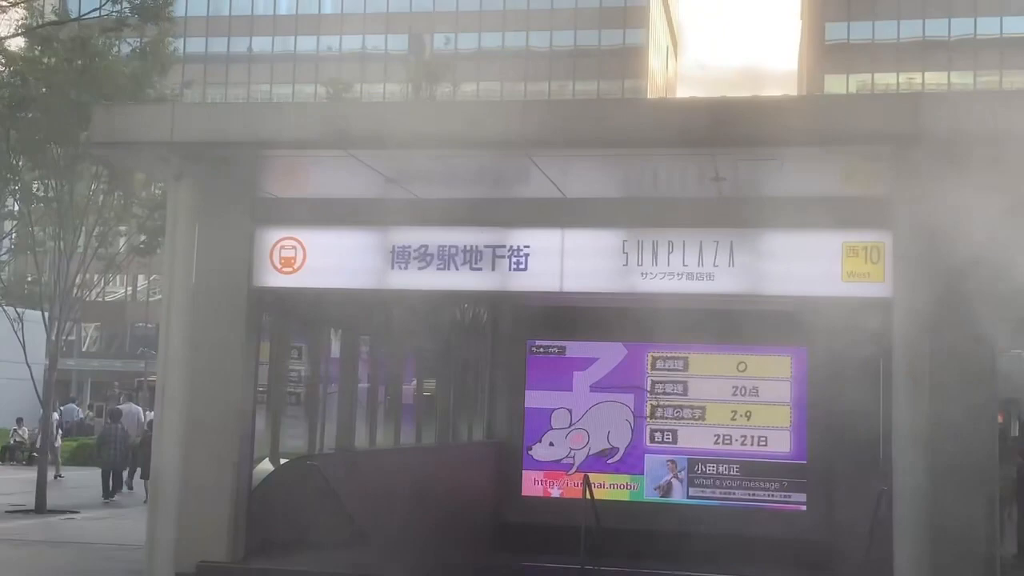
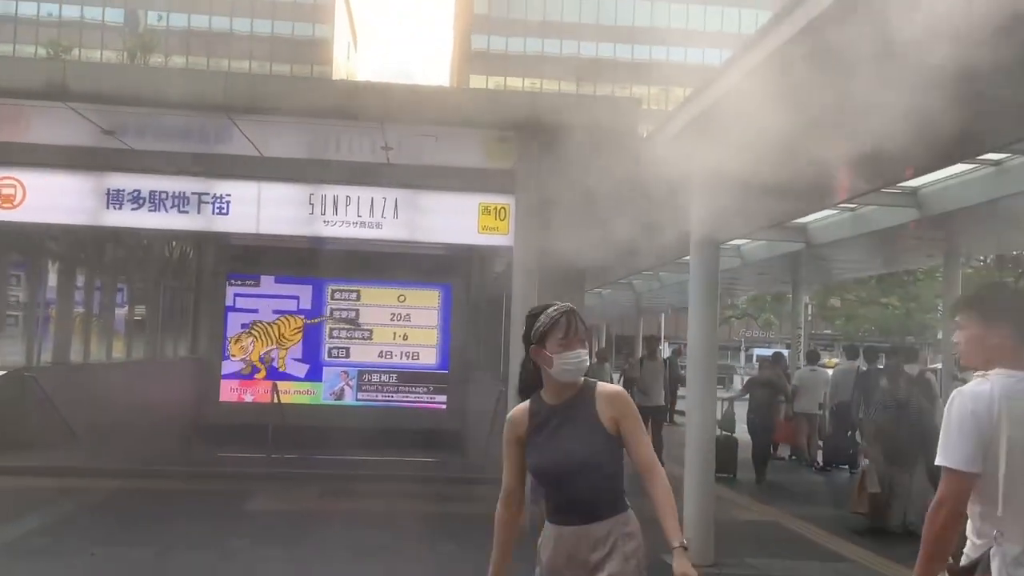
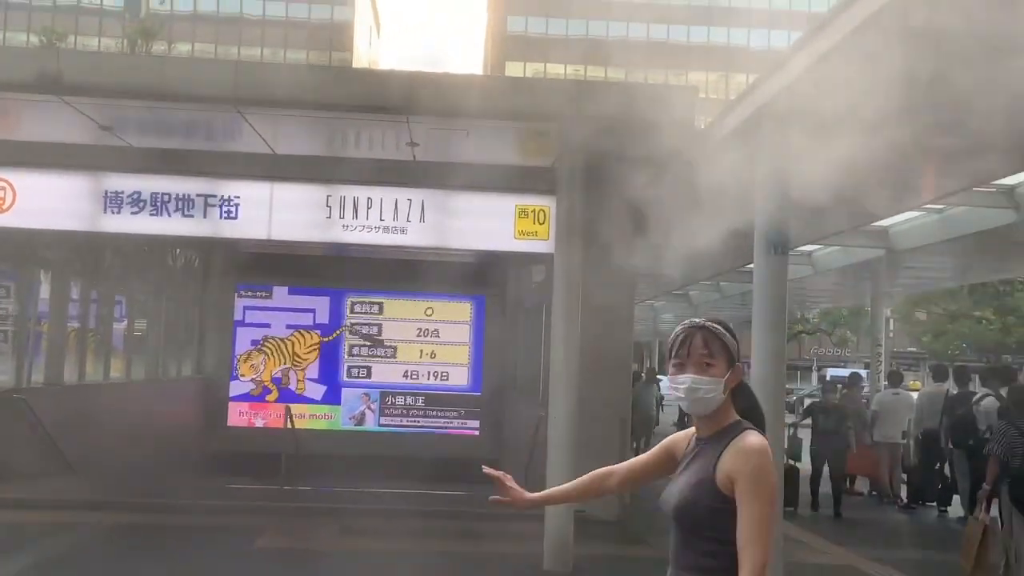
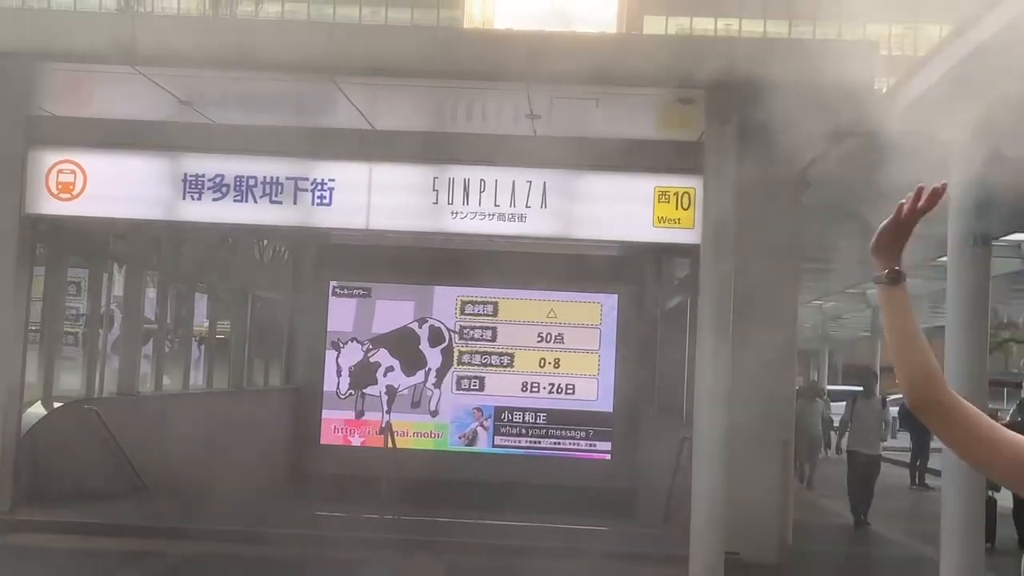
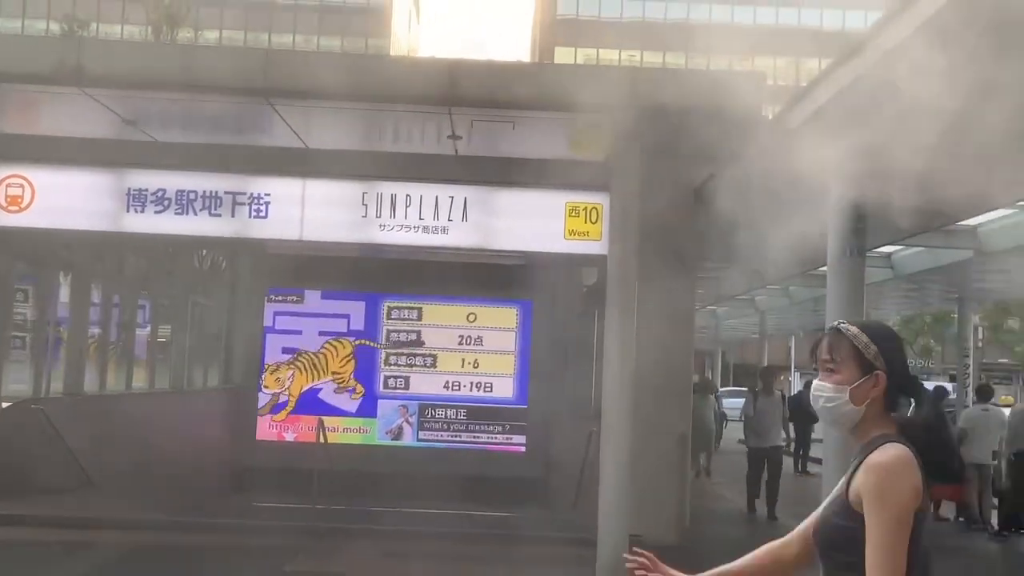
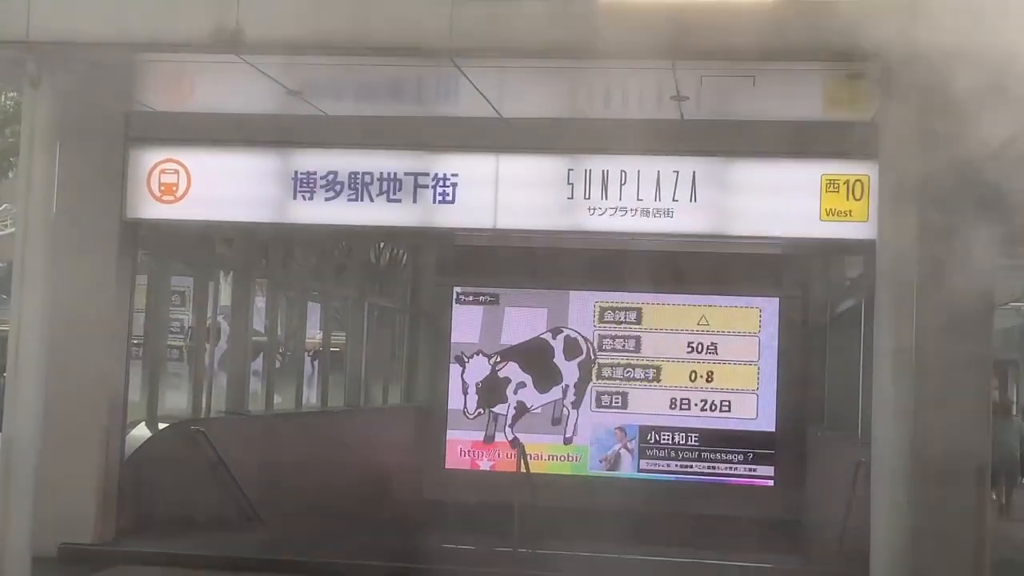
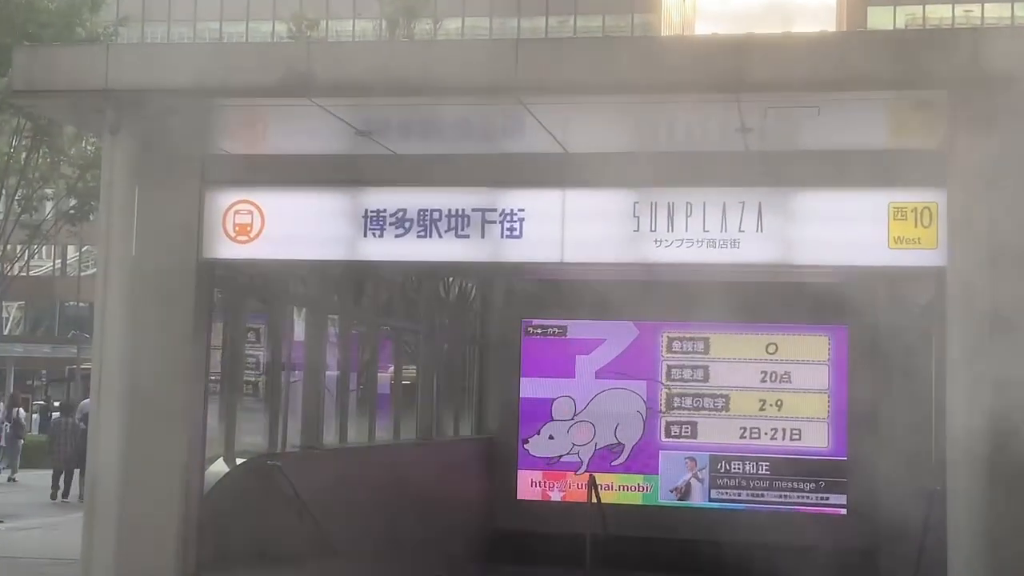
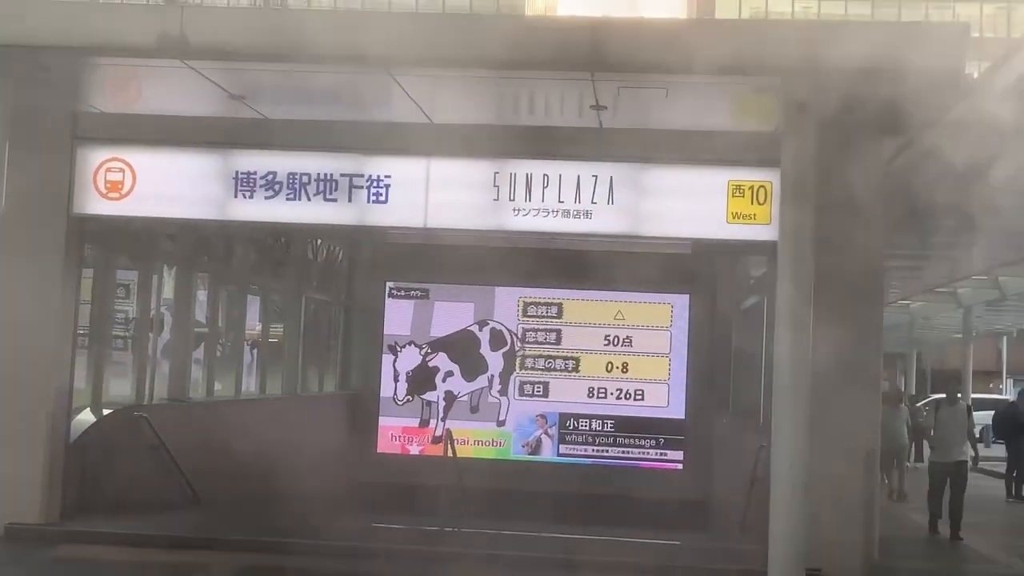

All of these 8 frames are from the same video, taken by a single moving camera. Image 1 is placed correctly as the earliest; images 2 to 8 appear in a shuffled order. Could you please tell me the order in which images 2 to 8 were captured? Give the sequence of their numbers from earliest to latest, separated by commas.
7, 6, 8, 4, 5, 3, 2
